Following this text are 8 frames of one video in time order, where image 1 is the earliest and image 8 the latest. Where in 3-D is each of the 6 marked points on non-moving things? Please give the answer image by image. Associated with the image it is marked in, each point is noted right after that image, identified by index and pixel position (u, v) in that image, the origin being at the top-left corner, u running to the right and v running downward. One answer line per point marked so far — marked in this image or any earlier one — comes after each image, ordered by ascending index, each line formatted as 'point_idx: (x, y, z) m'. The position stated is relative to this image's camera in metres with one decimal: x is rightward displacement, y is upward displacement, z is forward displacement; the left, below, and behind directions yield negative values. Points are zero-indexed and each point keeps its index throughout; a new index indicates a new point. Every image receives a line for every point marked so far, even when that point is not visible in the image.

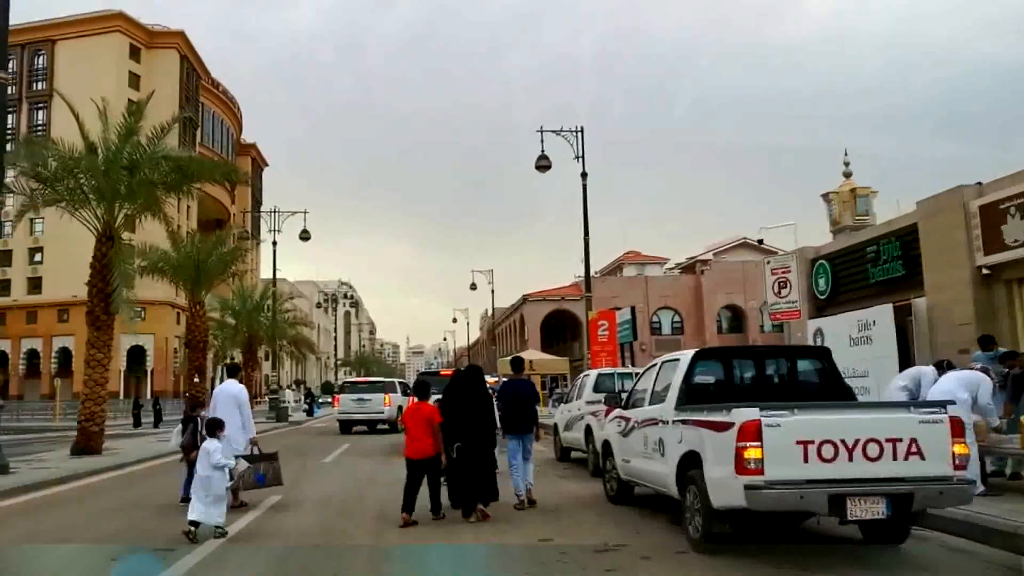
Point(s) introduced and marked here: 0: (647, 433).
0: (+1.4, -1.5, +9.0) m
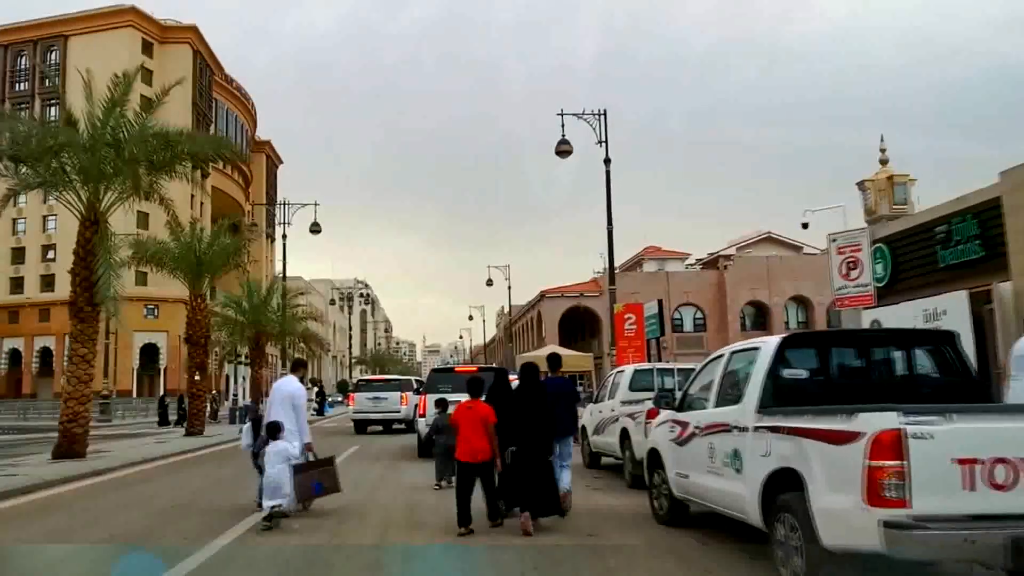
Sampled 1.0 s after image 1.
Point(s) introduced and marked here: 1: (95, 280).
0: (+1.7, -1.3, +7.1) m
1: (-9.1, +0.2, +18.5) m
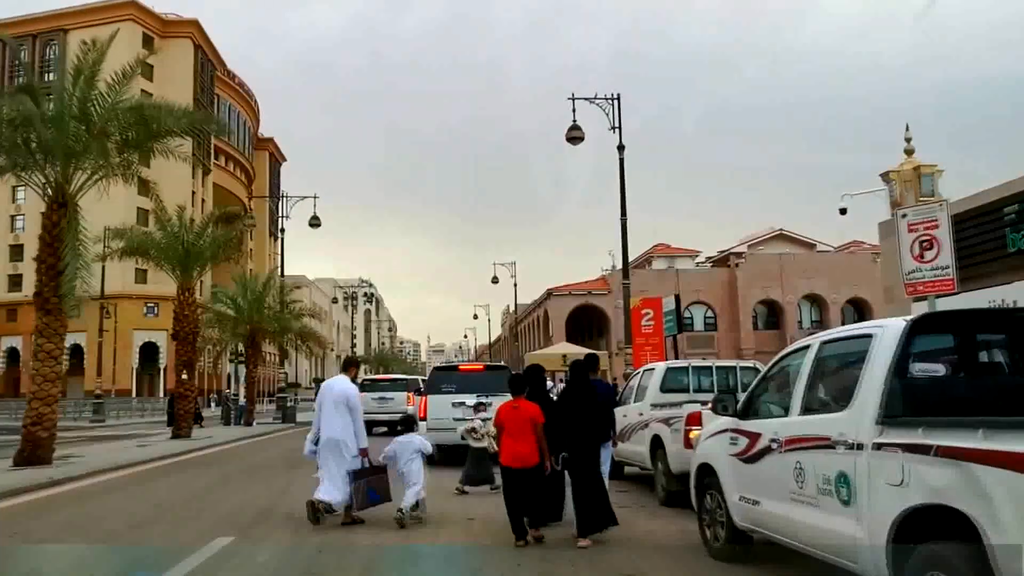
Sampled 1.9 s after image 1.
0: (+1.8, -1.1, +5.3) m
1: (-8.9, +0.4, +16.8) m
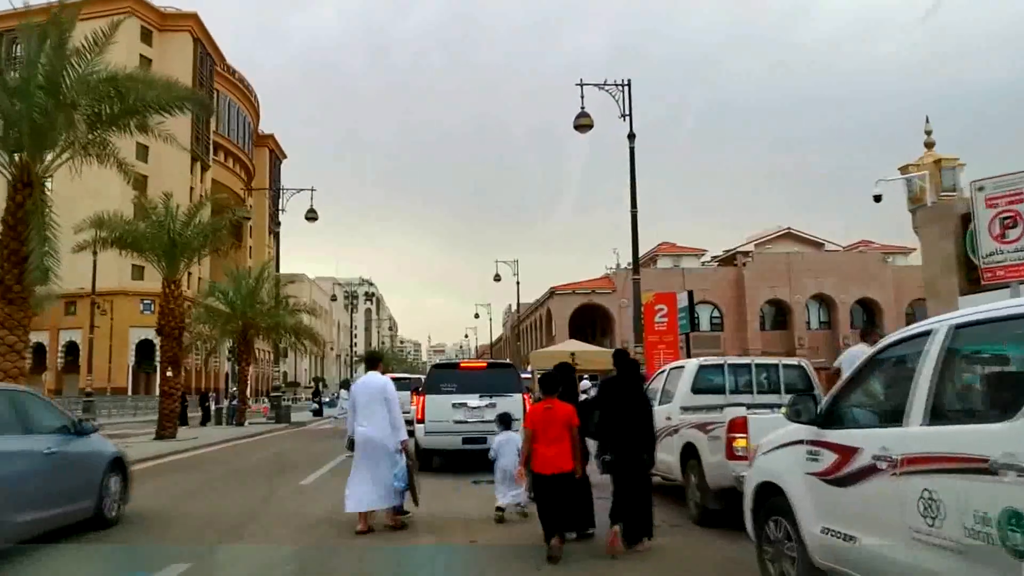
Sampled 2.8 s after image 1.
0: (+1.9, -0.9, +3.9) m
1: (-8.7, +0.6, +15.4) m
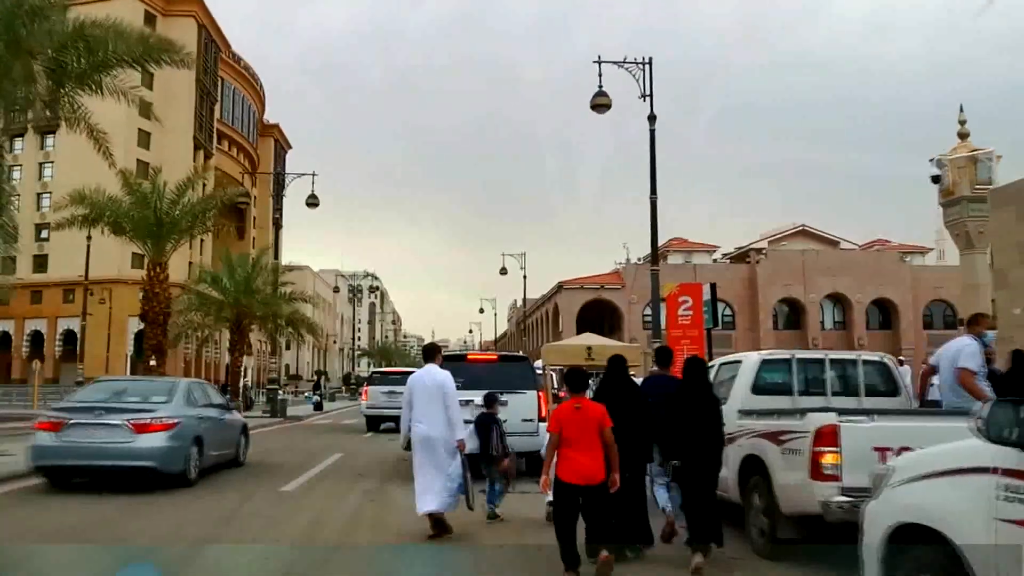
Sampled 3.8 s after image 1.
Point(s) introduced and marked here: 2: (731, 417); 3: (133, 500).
0: (+2.1, -0.7, +2.1) m
1: (-8.5, +1.0, +13.7) m
2: (+2.1, -1.2, +8.0) m
3: (-5.6, -3.2, +12.8) m
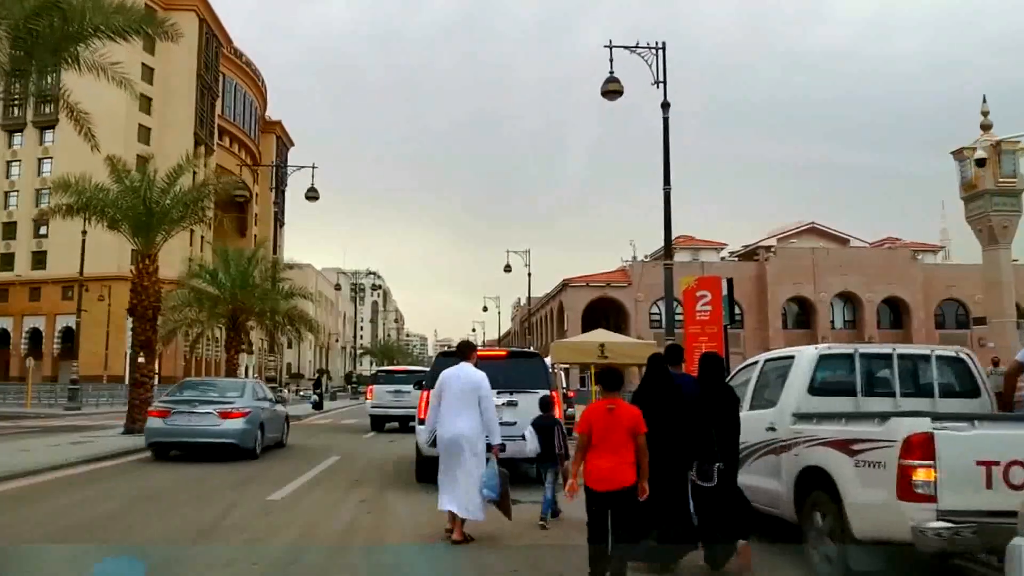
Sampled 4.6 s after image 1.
0: (+2.2, -0.6, +0.9) m
1: (-8.3, +1.2, +12.5) m
2: (+2.2, -1.1, +6.9) m
3: (-5.5, -3.0, +11.6) m
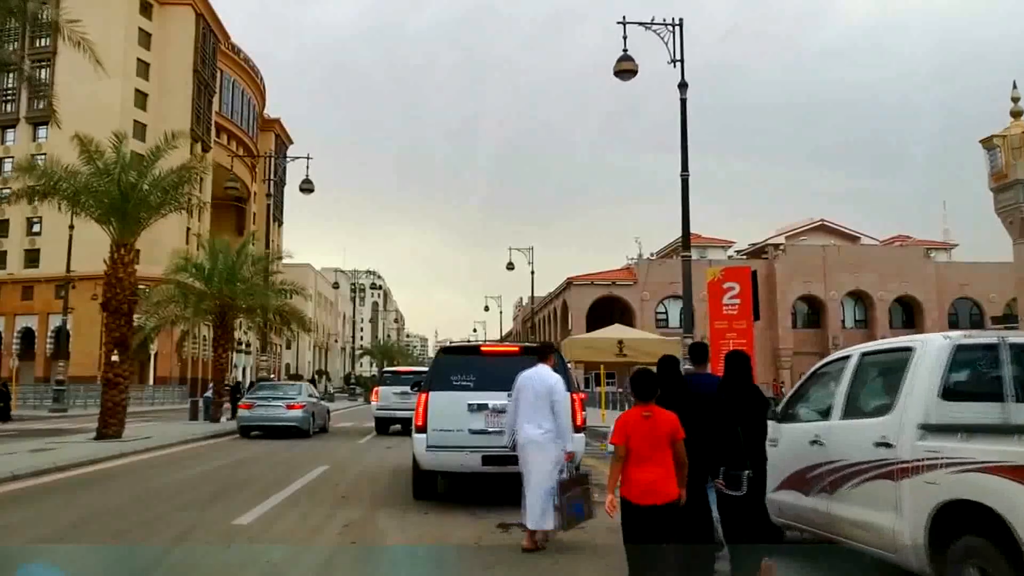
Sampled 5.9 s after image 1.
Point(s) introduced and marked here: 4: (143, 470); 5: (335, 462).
0: (+2.3, -0.4, -0.8) m
1: (-8.2, +1.4, +10.8) m
2: (+2.4, -0.9, +5.1) m
3: (-5.3, -2.8, +9.9) m
4: (-7.1, -3.5, +16.2) m
5: (-3.7, -3.6, +17.5) m
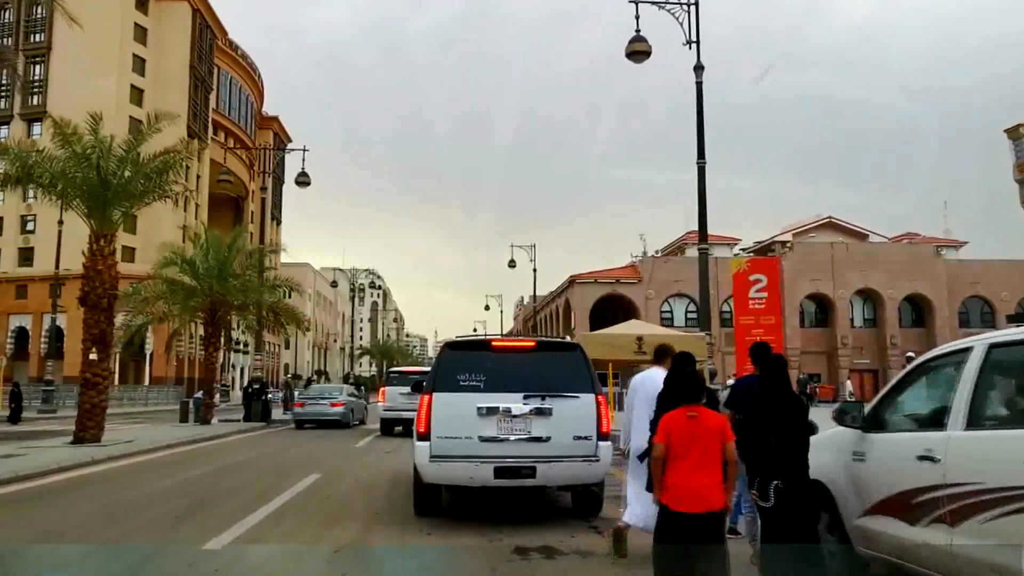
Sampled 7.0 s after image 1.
0: (+2.5, -0.2, -2.2) m
1: (-8.0, +1.5, +9.4) m
2: (+2.5, -0.7, +3.7) m
3: (-5.2, -2.7, +8.5) m
4: (-6.9, -3.4, +14.8) m
5: (-3.5, -3.5, +16.2) m
